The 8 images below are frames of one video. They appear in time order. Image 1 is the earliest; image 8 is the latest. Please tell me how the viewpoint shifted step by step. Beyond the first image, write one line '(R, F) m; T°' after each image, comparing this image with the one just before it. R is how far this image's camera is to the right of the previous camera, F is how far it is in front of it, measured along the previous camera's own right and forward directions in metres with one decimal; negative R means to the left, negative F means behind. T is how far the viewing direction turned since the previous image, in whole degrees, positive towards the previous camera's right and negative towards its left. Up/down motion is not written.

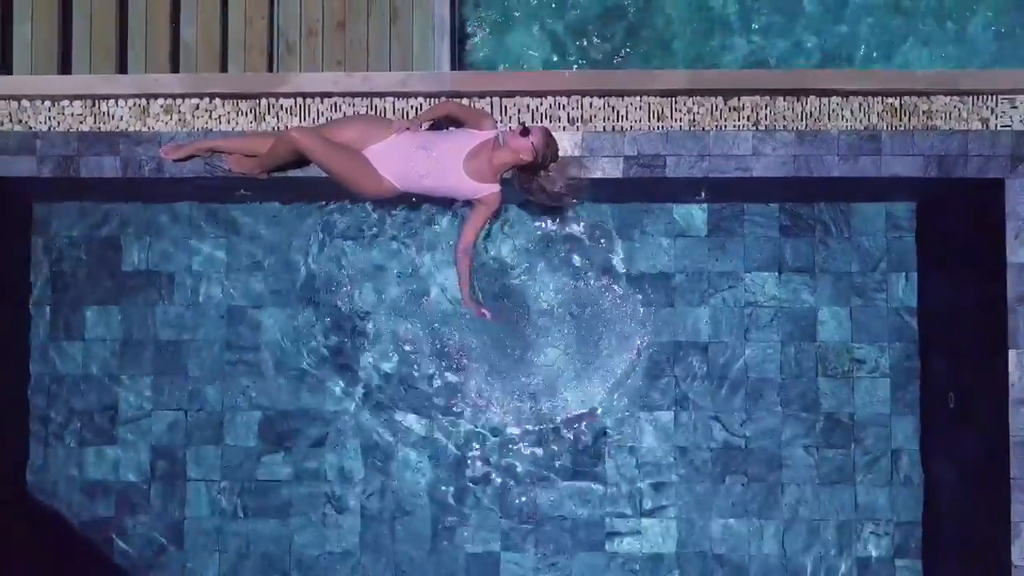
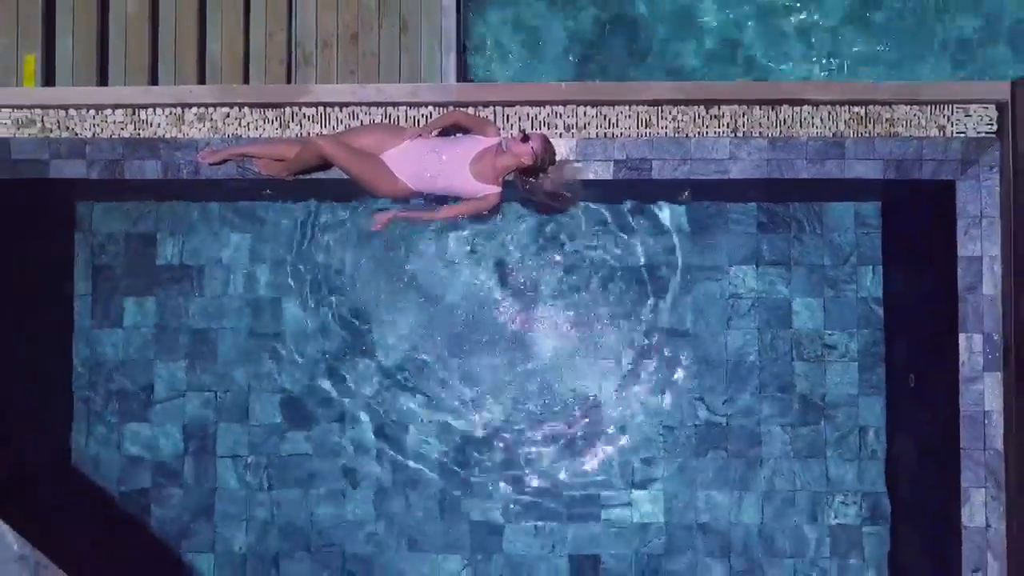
(0.0, -0.3) m; 0°
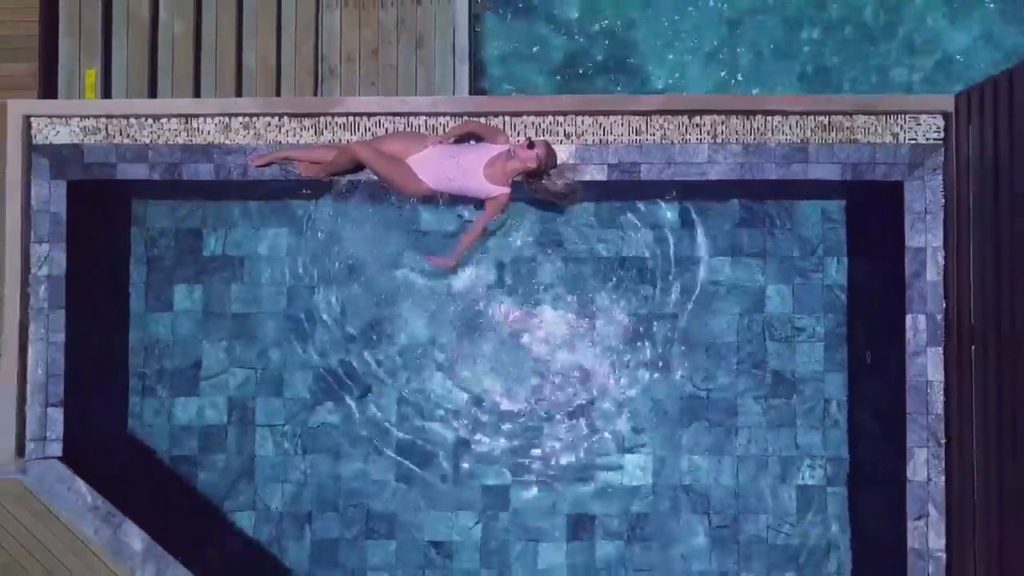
(0.0, -0.5) m; 0°
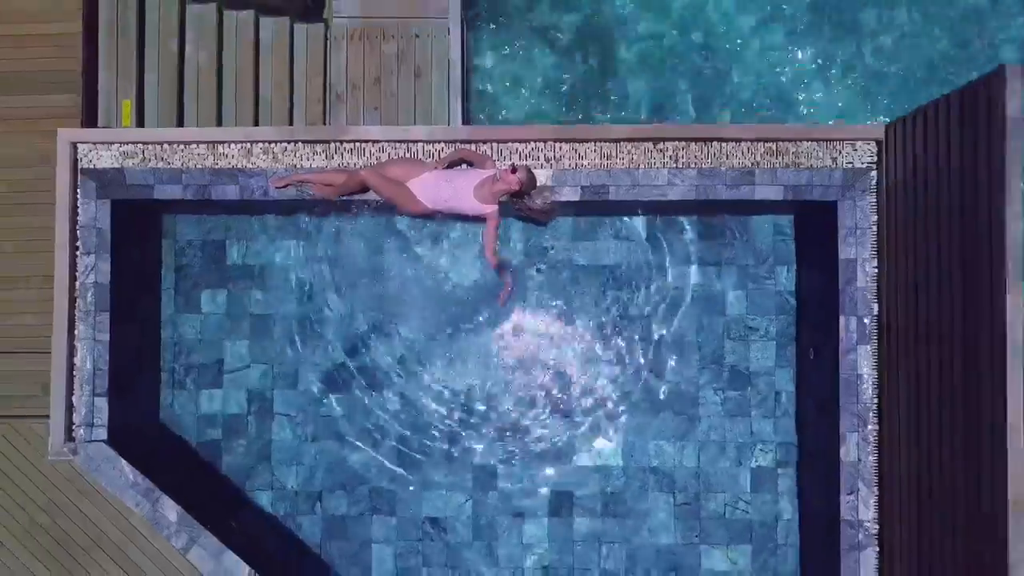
(0.0, -0.6) m; 0°
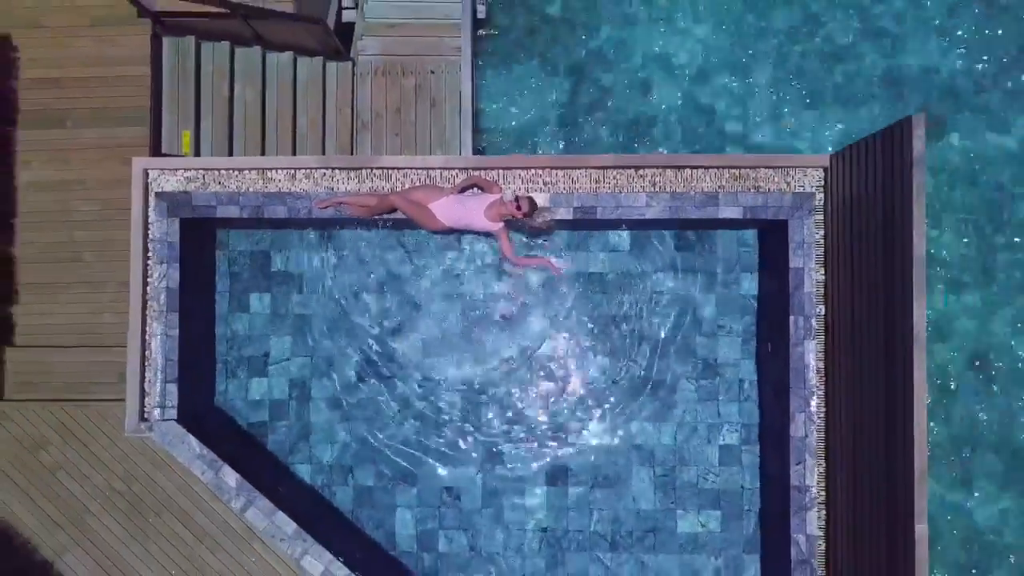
(0.0, -0.8) m; 0°
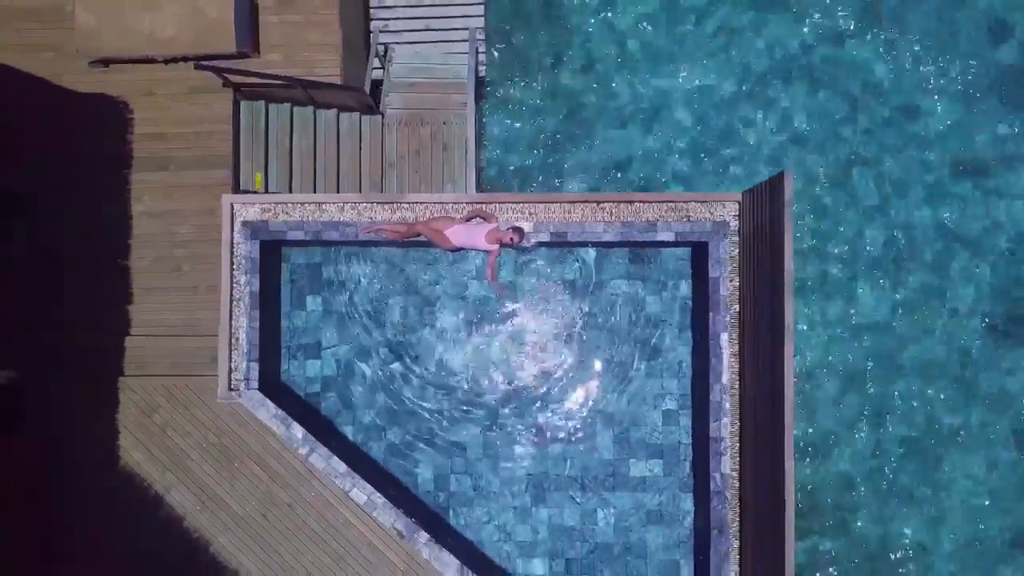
(0.0, -1.8) m; 0°
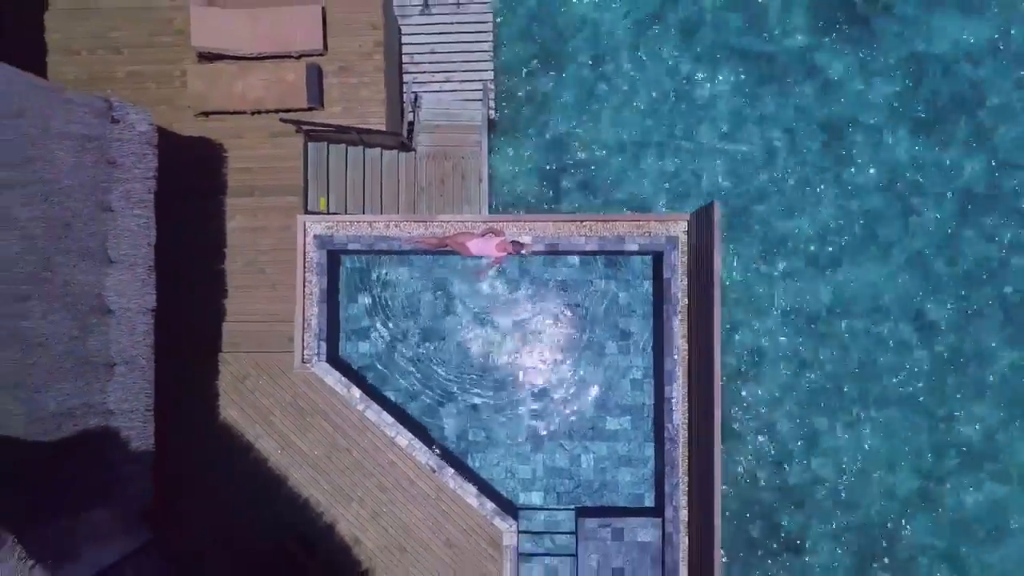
(0.0, -2.3) m; 0°
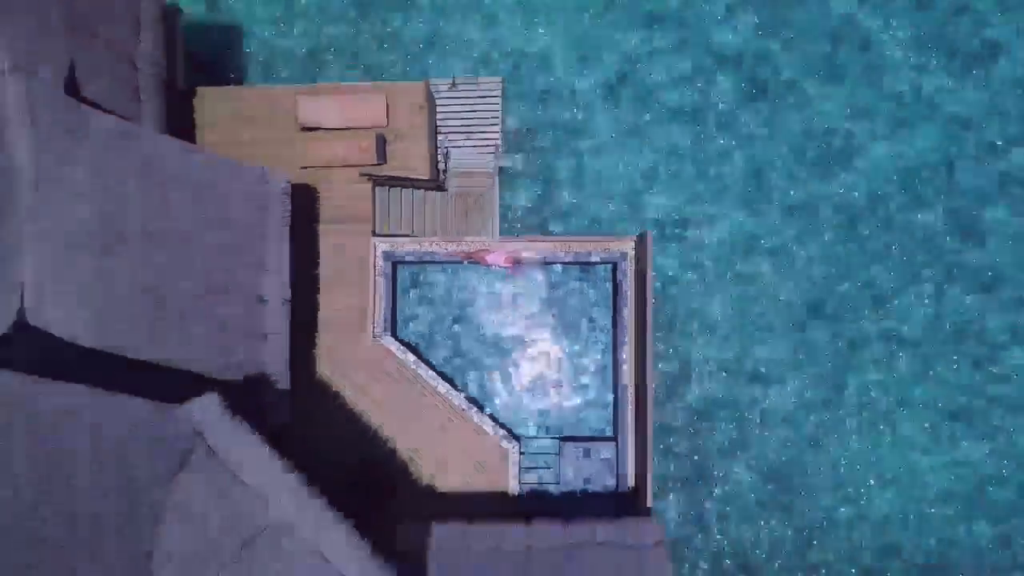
(0.0, -4.4) m; 0°
